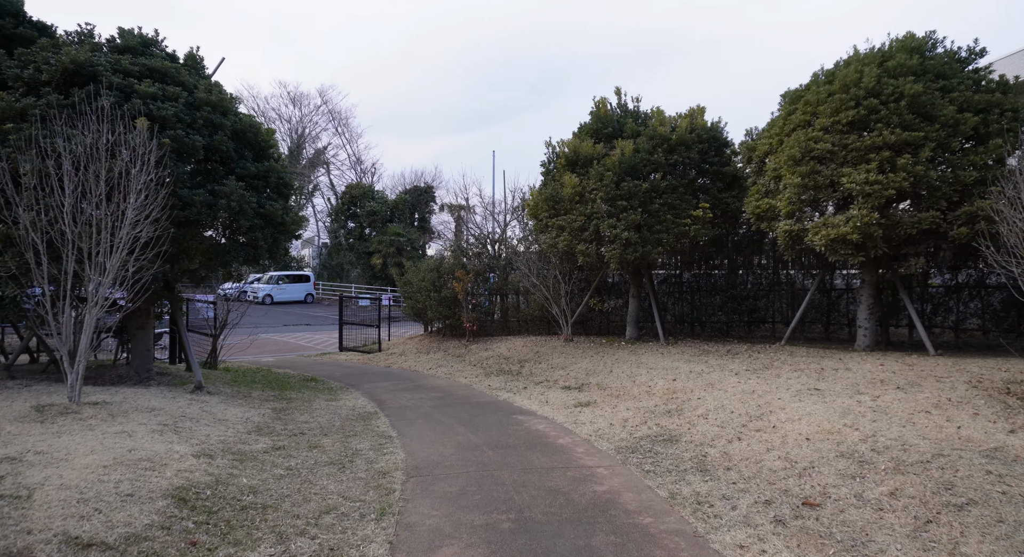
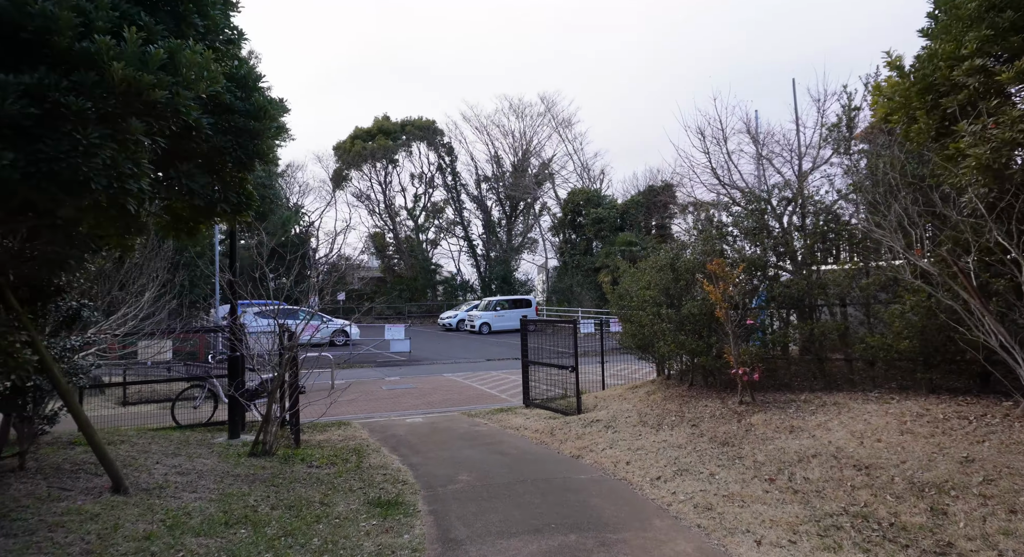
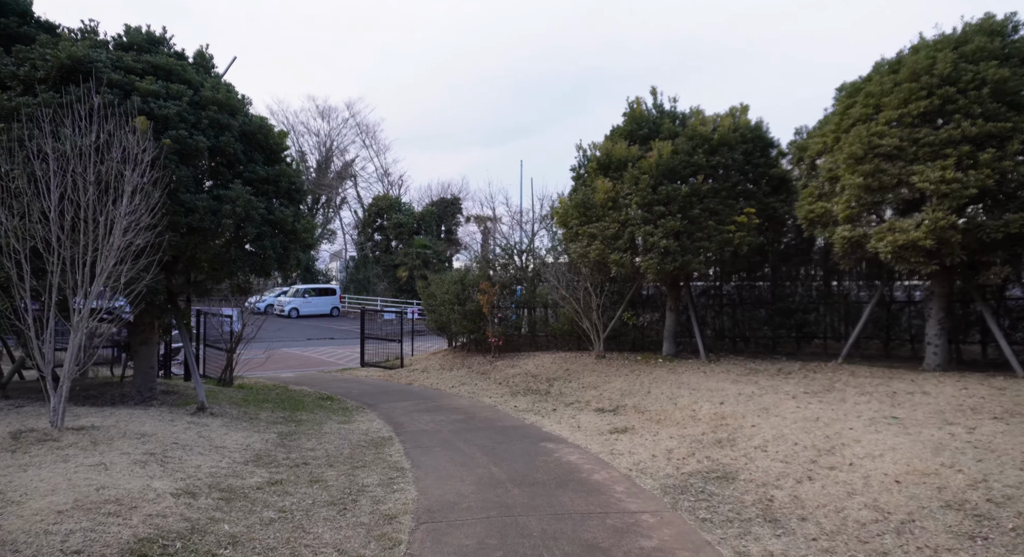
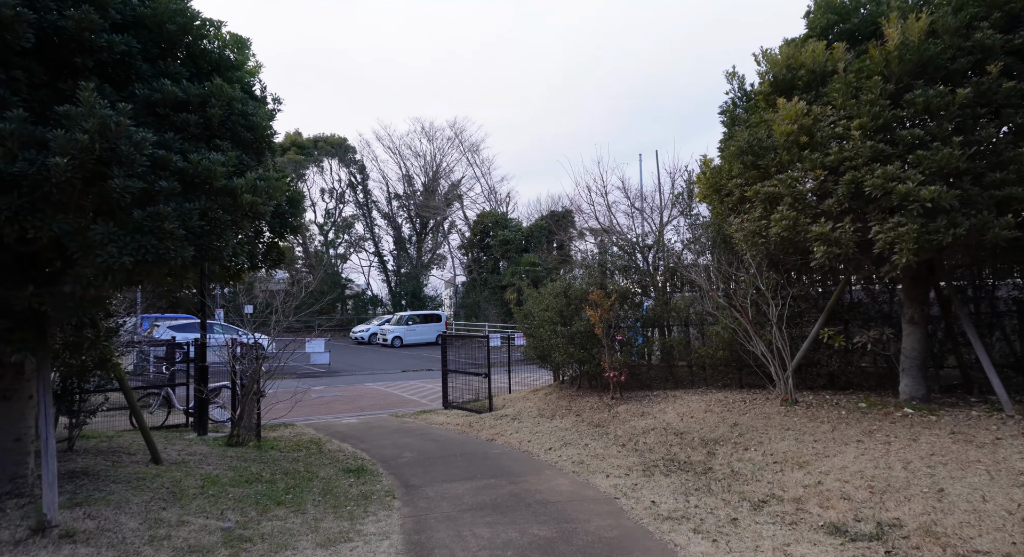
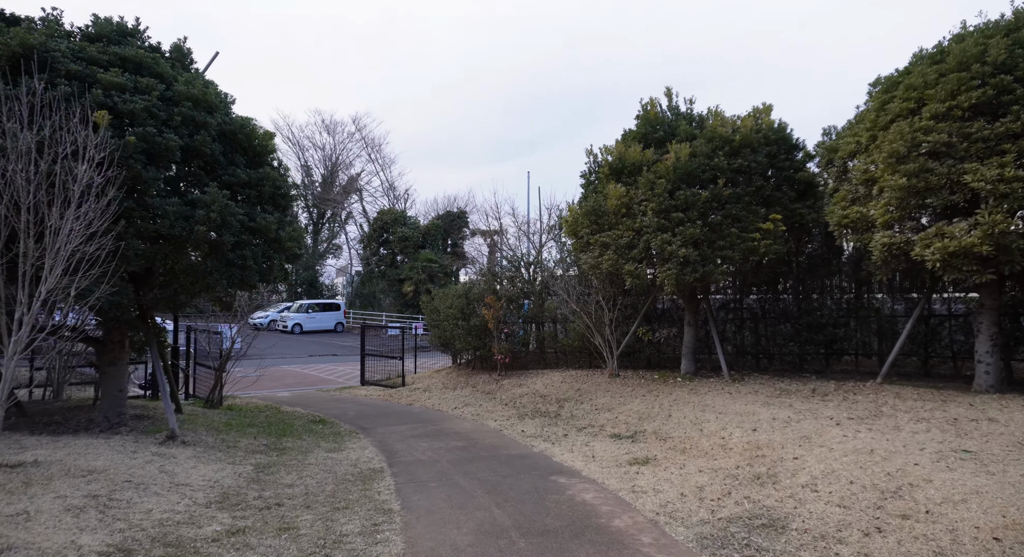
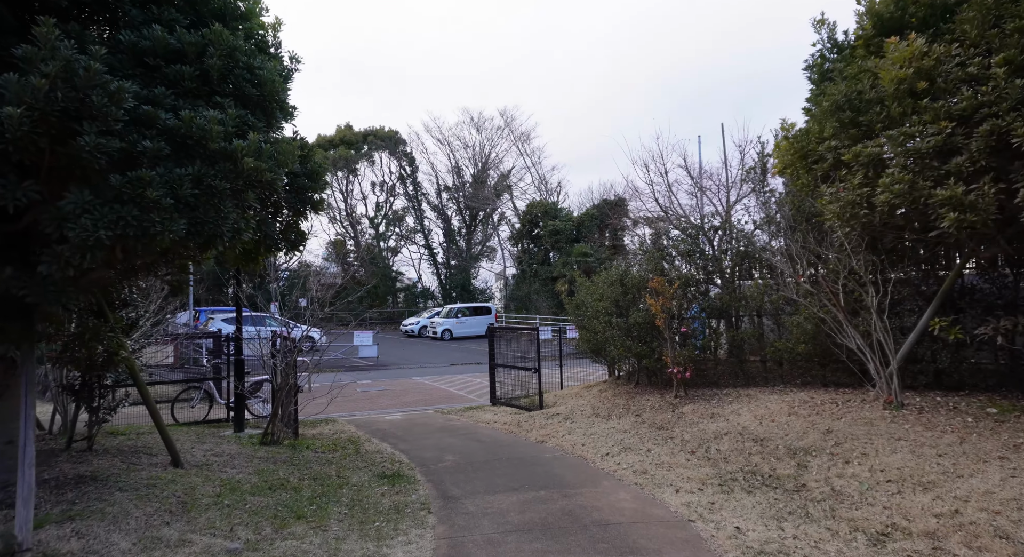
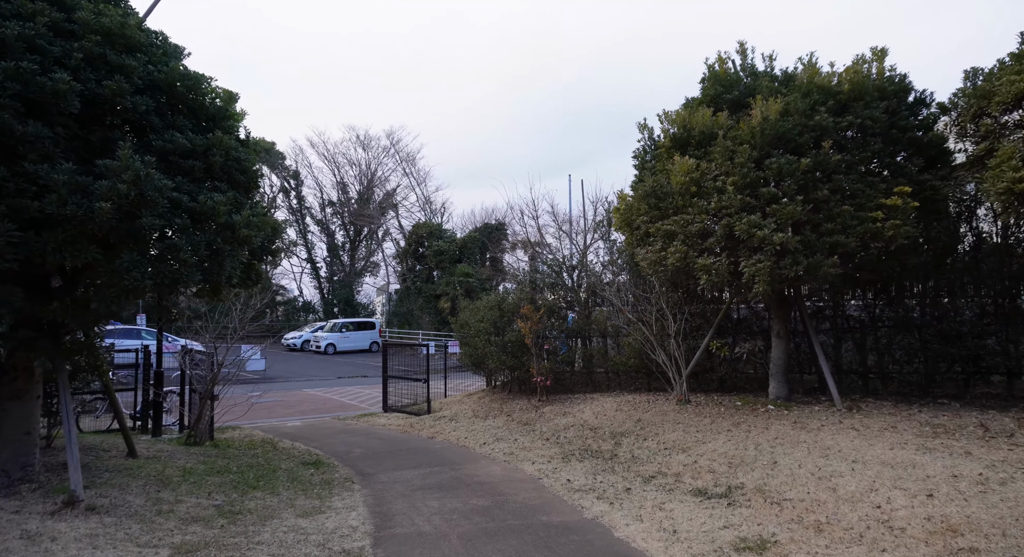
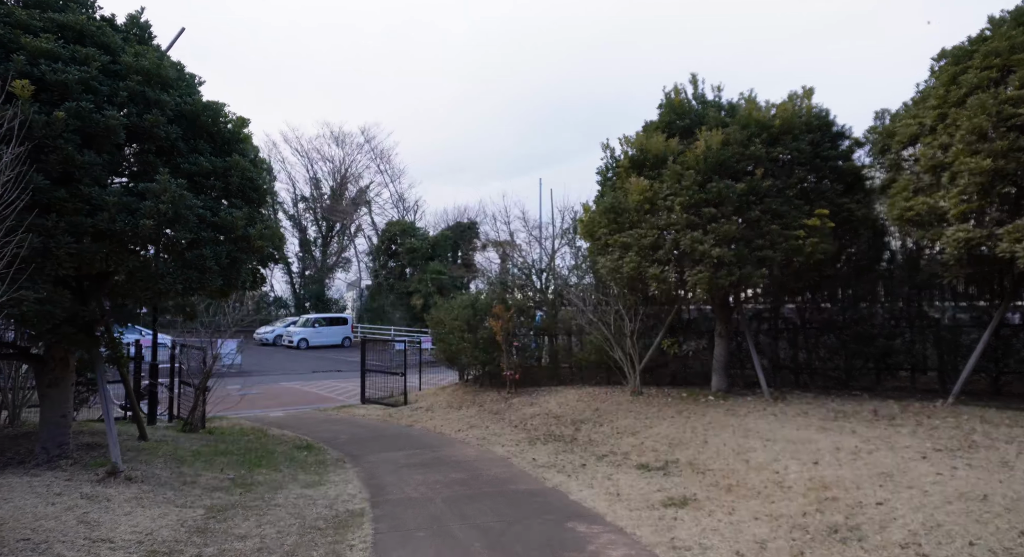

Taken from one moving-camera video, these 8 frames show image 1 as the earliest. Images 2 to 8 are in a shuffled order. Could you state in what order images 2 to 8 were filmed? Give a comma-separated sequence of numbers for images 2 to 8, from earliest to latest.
3, 5, 8, 7, 4, 6, 2
